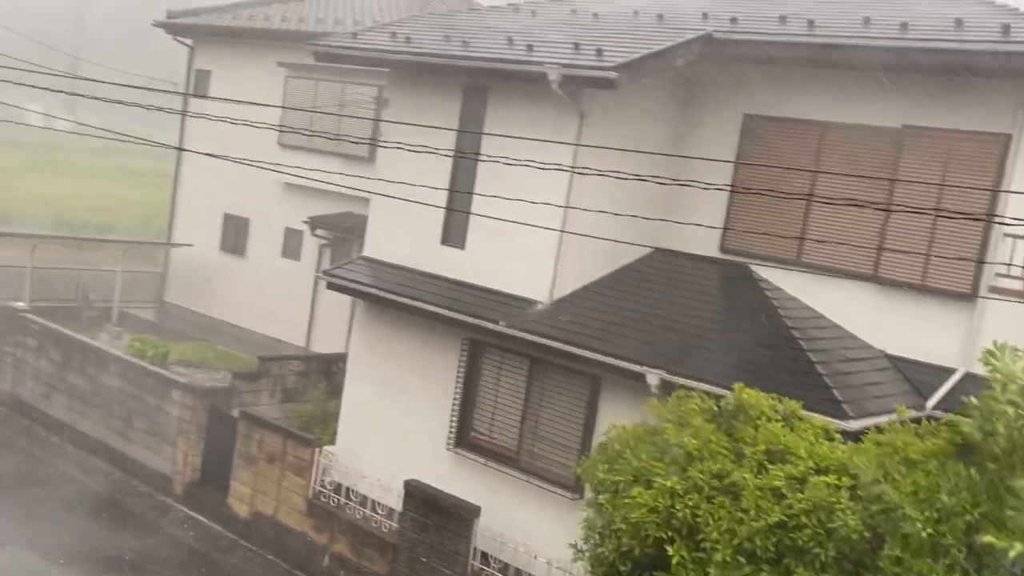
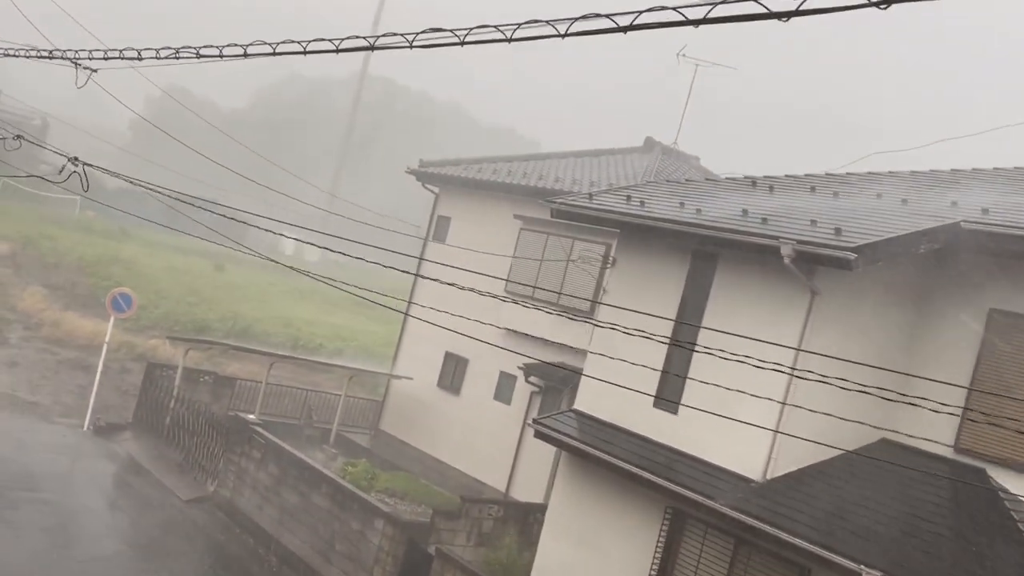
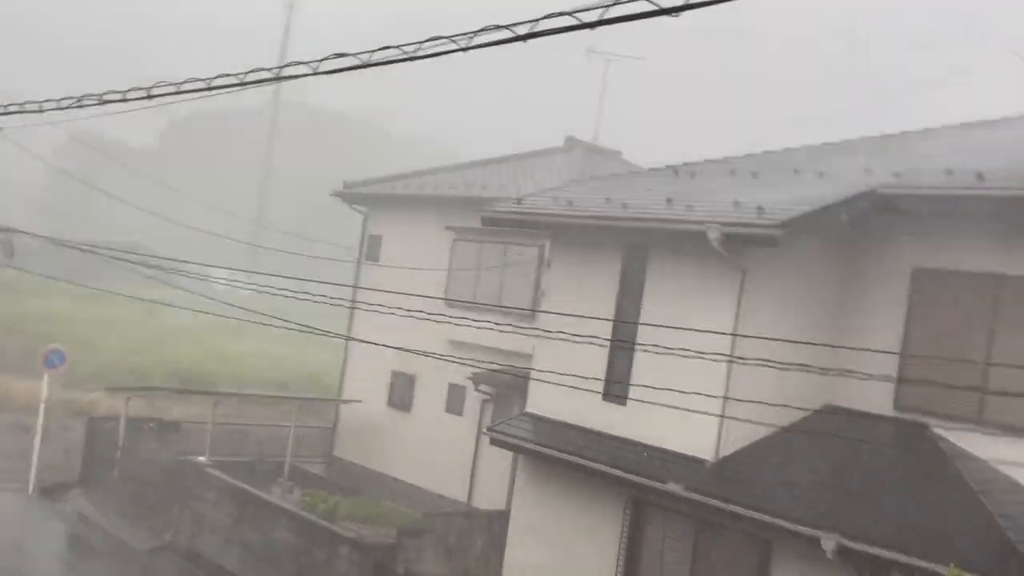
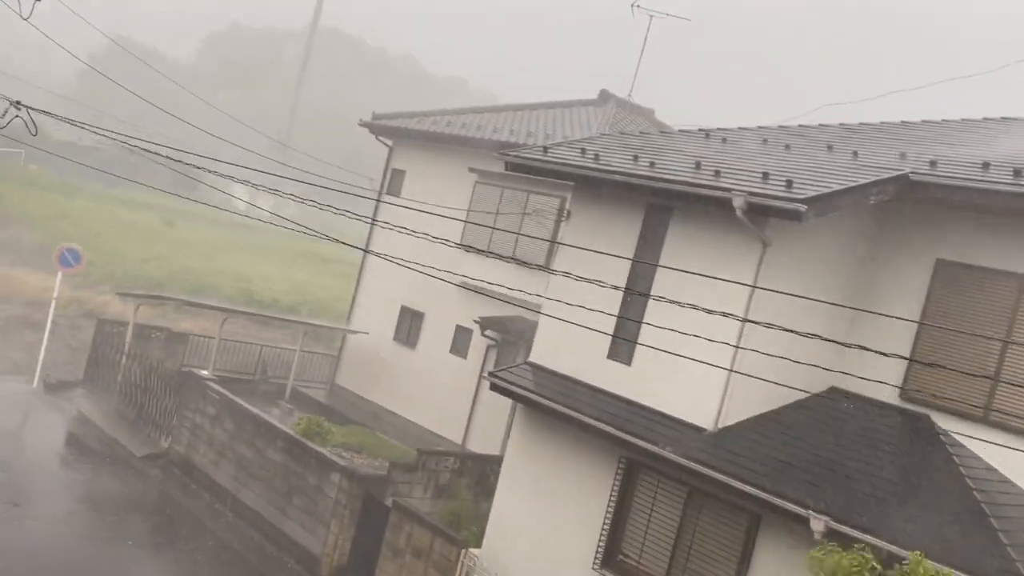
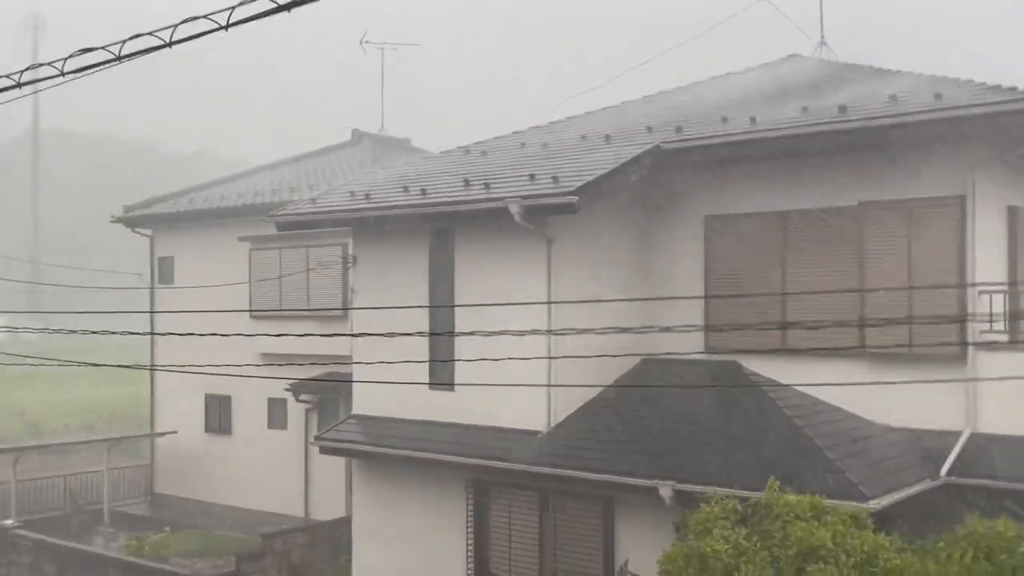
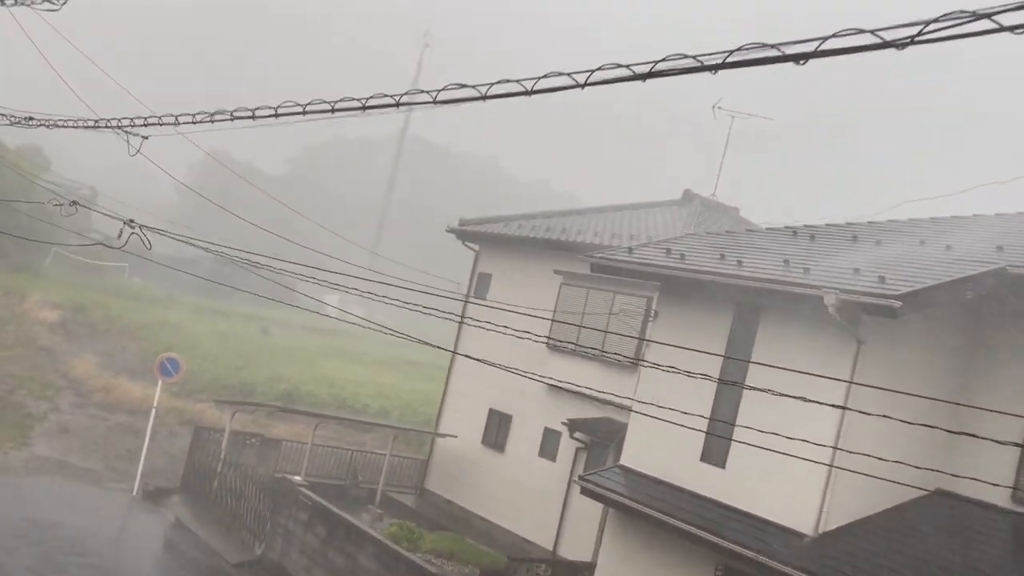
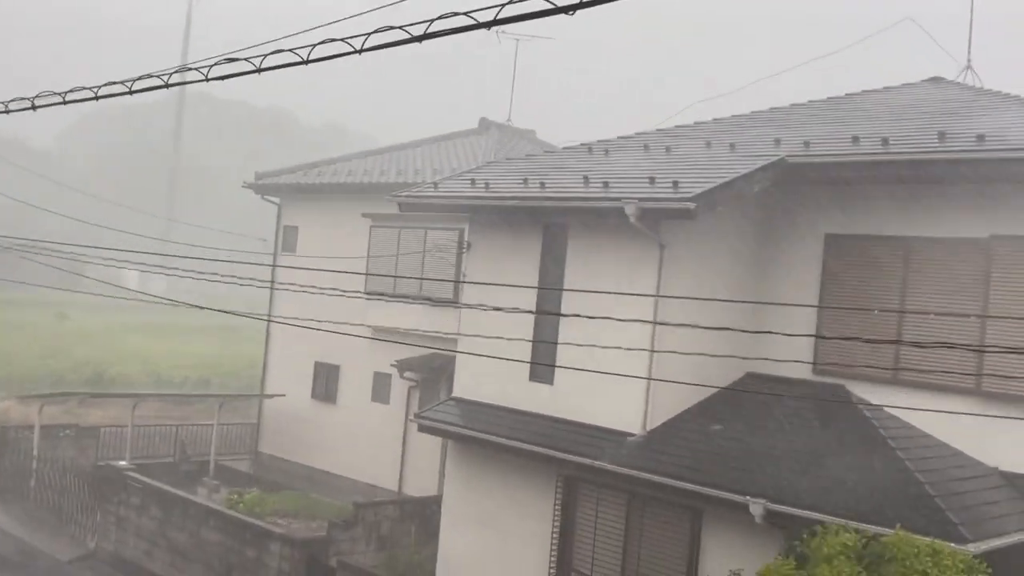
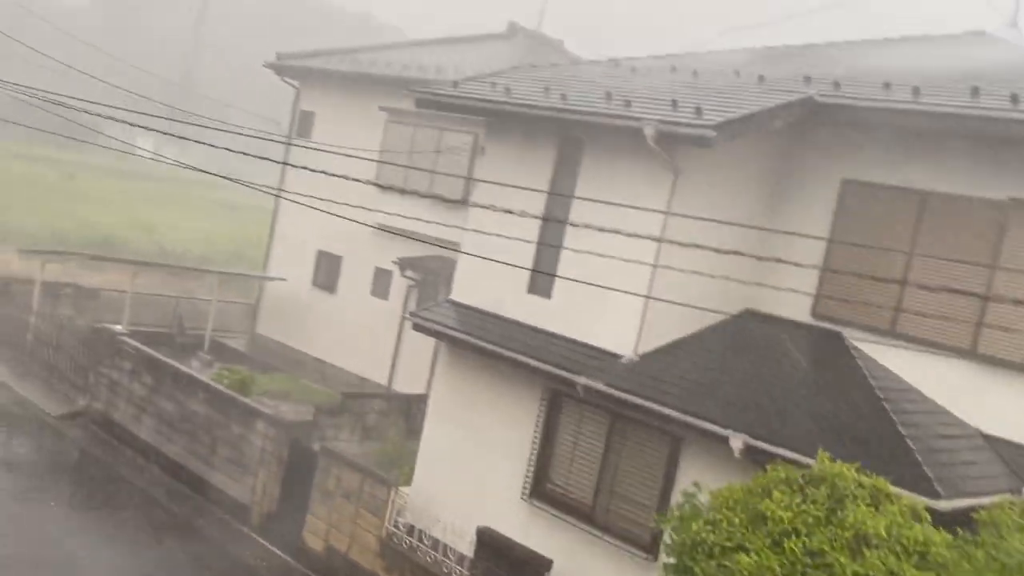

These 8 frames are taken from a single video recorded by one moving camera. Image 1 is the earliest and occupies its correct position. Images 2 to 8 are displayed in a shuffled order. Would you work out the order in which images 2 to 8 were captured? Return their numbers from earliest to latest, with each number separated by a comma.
8, 4, 2, 6, 3, 7, 5
